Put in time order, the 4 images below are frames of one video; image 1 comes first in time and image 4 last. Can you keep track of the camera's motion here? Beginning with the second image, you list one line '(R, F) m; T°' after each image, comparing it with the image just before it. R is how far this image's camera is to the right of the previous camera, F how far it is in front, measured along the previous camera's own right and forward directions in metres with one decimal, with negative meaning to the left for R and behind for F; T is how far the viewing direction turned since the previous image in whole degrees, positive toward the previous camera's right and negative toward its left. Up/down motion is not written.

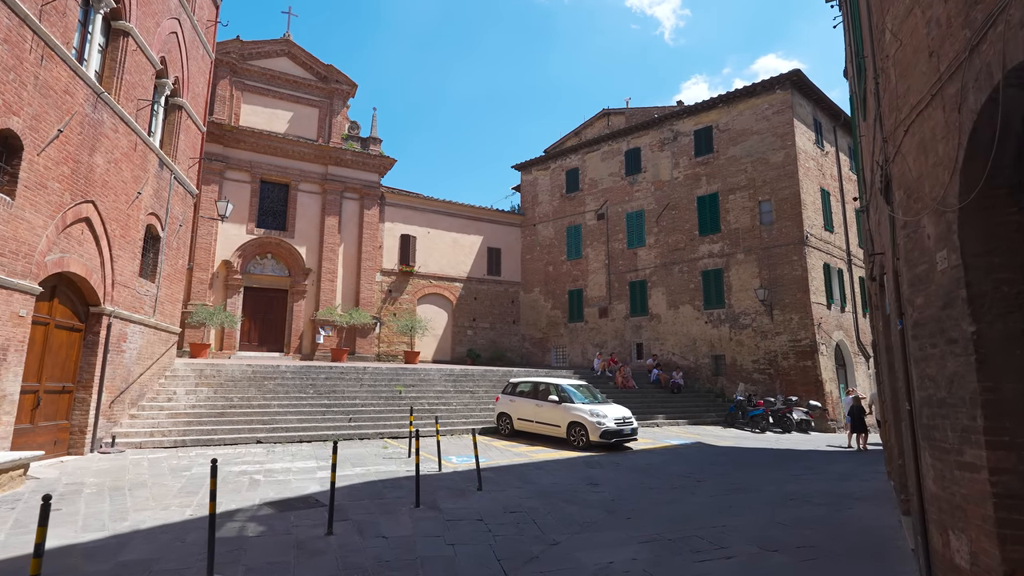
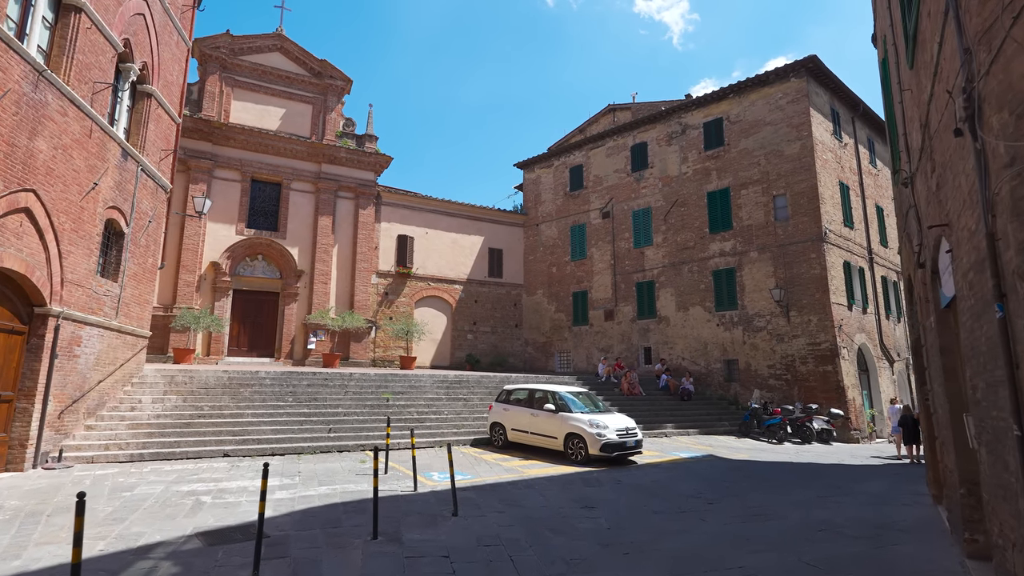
(+0.4, +1.0) m; -1°
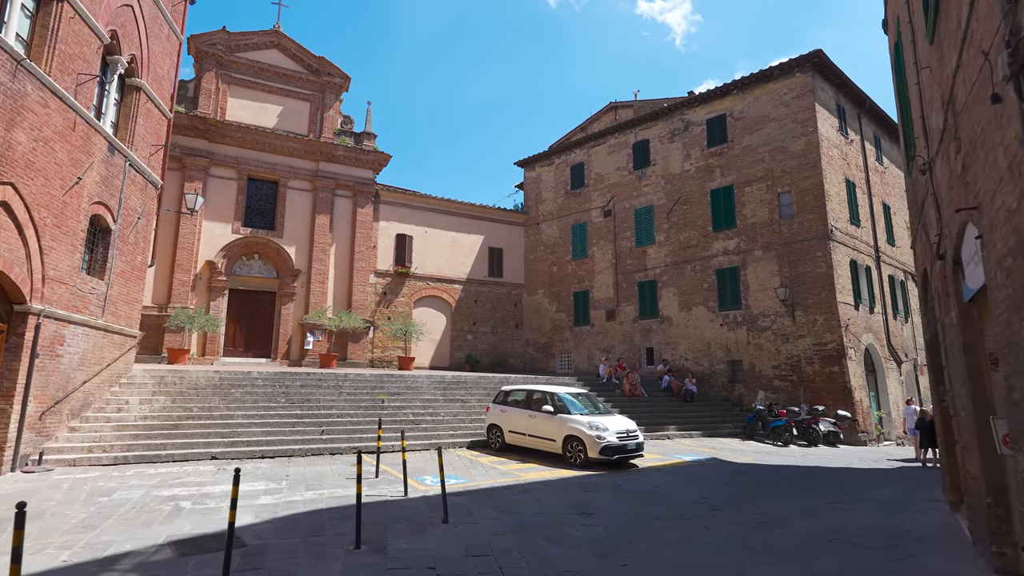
(+0.1, +0.3) m; 0°
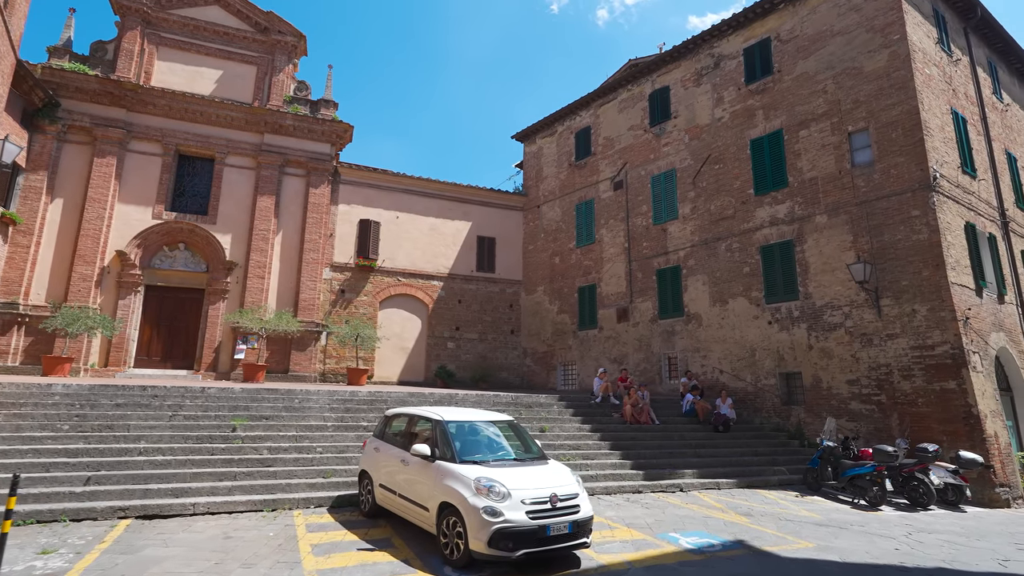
(+2.3, +4.6) m; -6°
